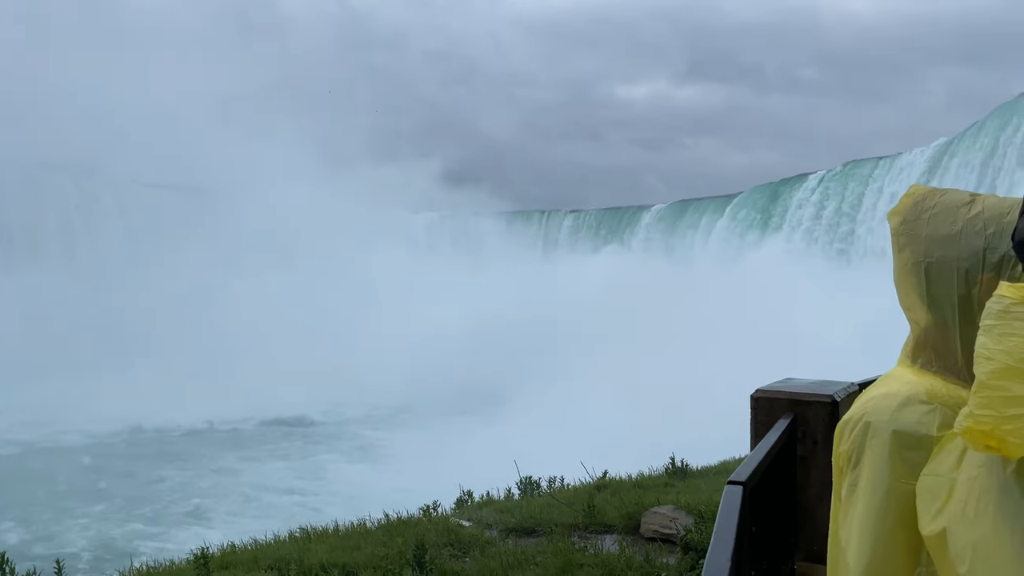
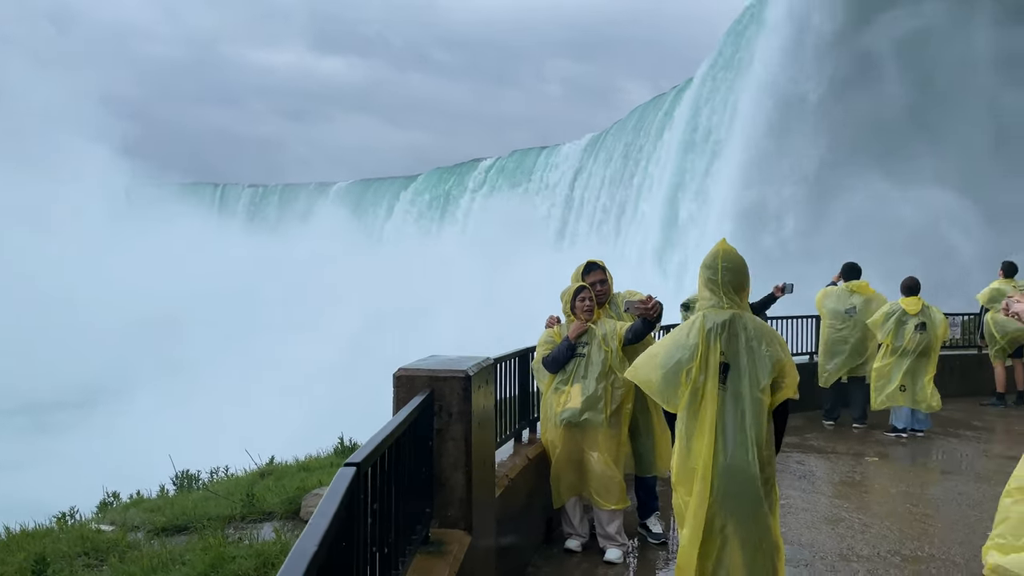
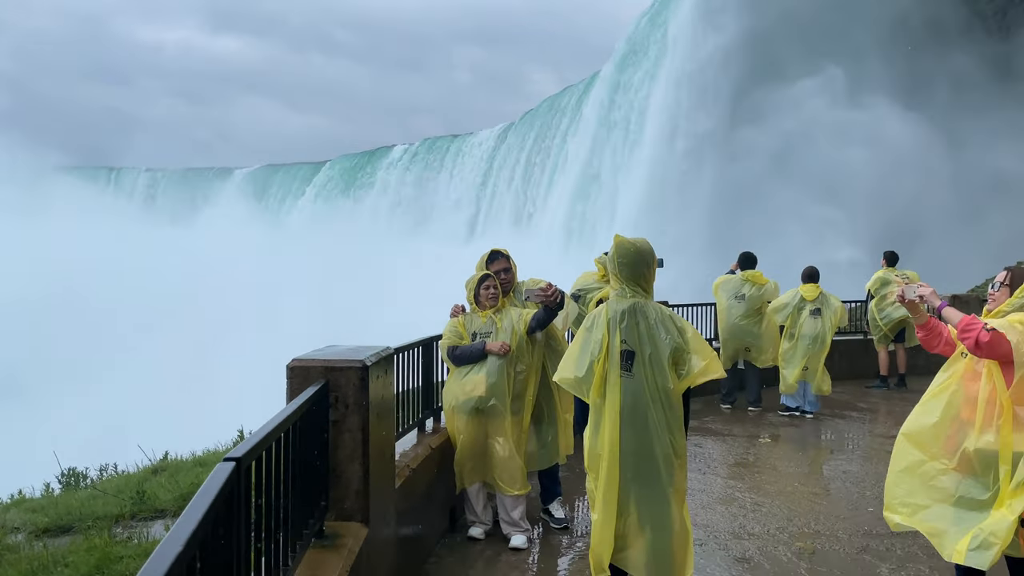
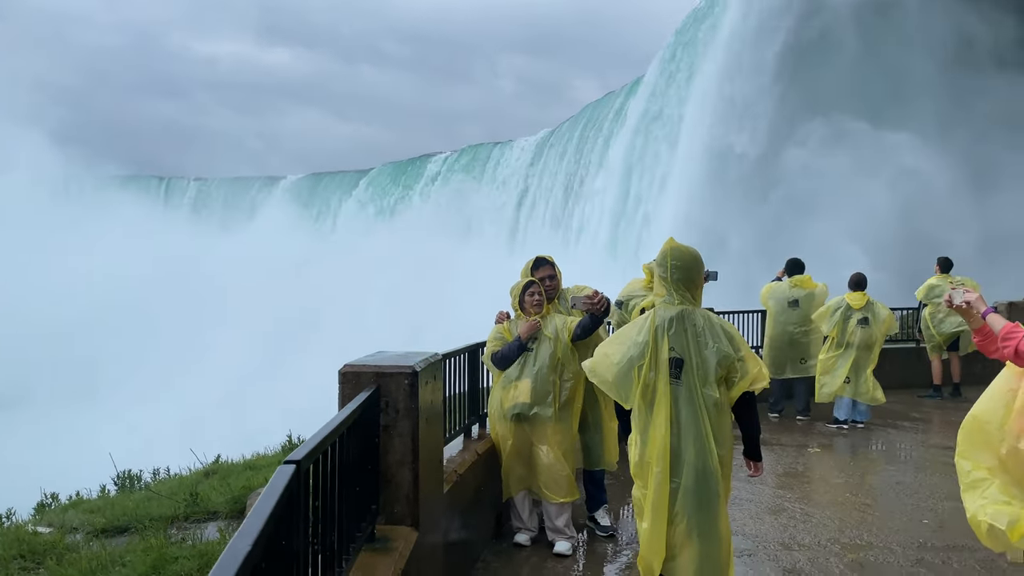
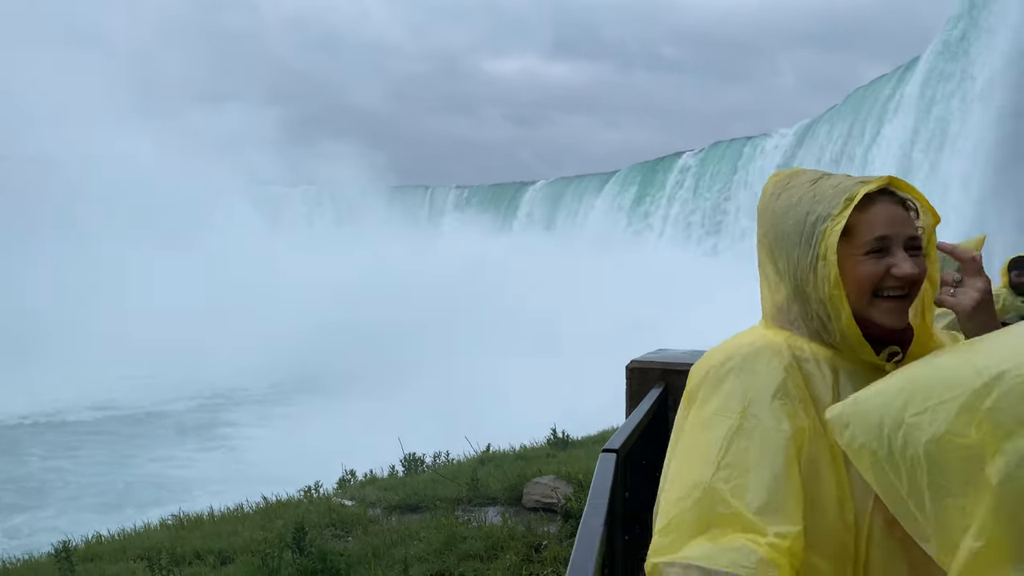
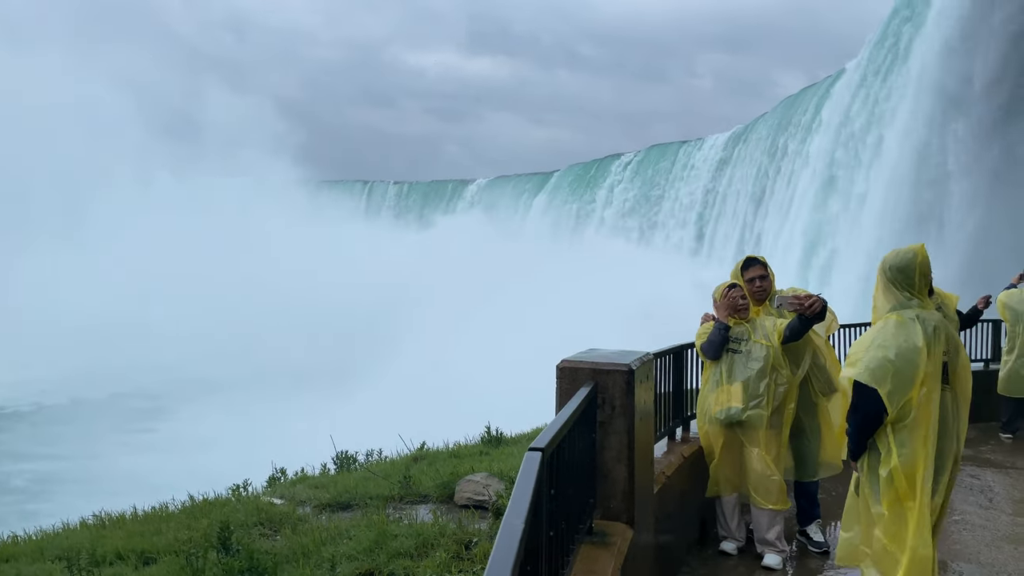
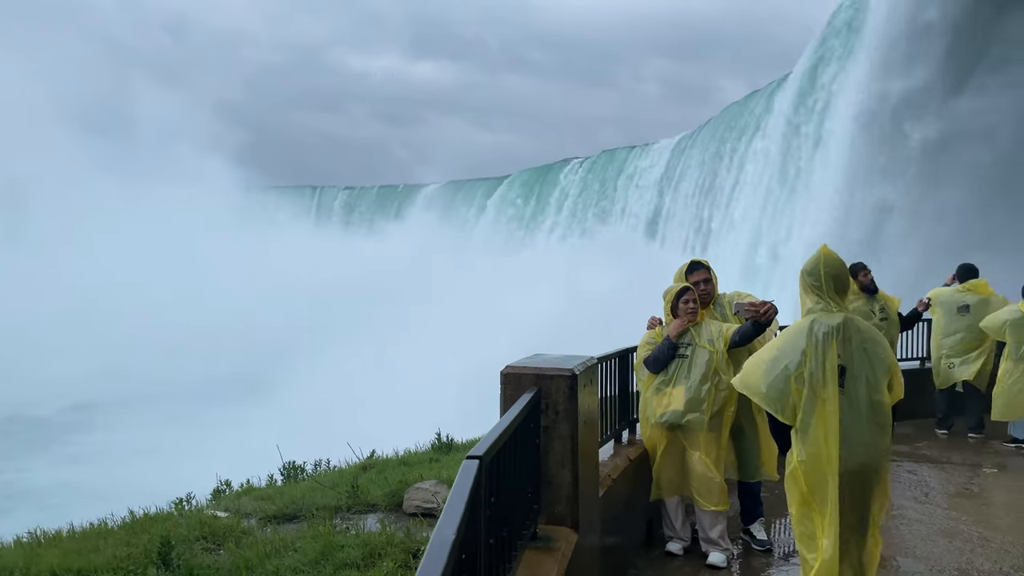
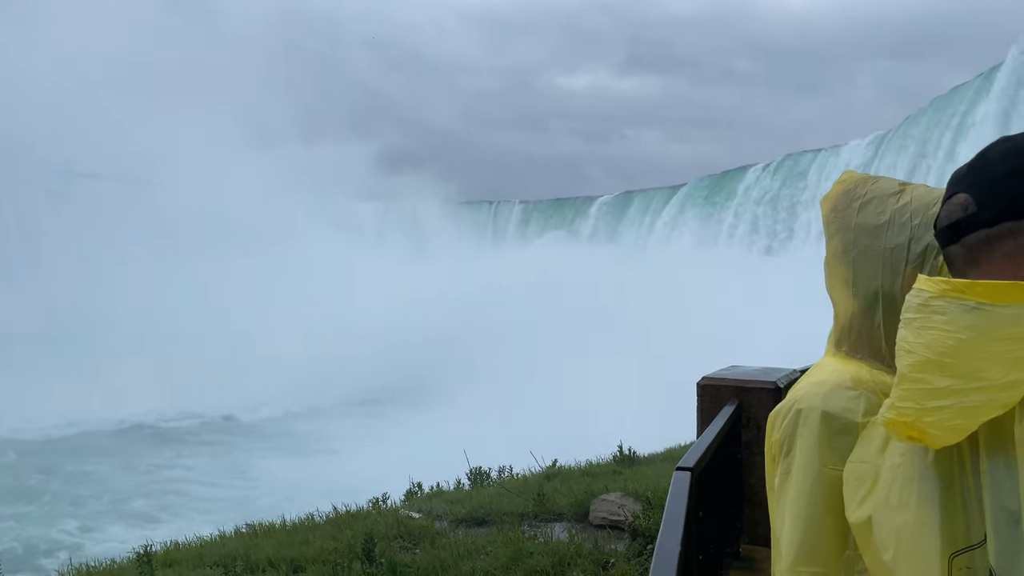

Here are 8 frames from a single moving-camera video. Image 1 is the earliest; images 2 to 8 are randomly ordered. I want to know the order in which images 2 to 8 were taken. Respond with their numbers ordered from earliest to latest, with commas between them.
8, 5, 6, 7, 2, 4, 3
